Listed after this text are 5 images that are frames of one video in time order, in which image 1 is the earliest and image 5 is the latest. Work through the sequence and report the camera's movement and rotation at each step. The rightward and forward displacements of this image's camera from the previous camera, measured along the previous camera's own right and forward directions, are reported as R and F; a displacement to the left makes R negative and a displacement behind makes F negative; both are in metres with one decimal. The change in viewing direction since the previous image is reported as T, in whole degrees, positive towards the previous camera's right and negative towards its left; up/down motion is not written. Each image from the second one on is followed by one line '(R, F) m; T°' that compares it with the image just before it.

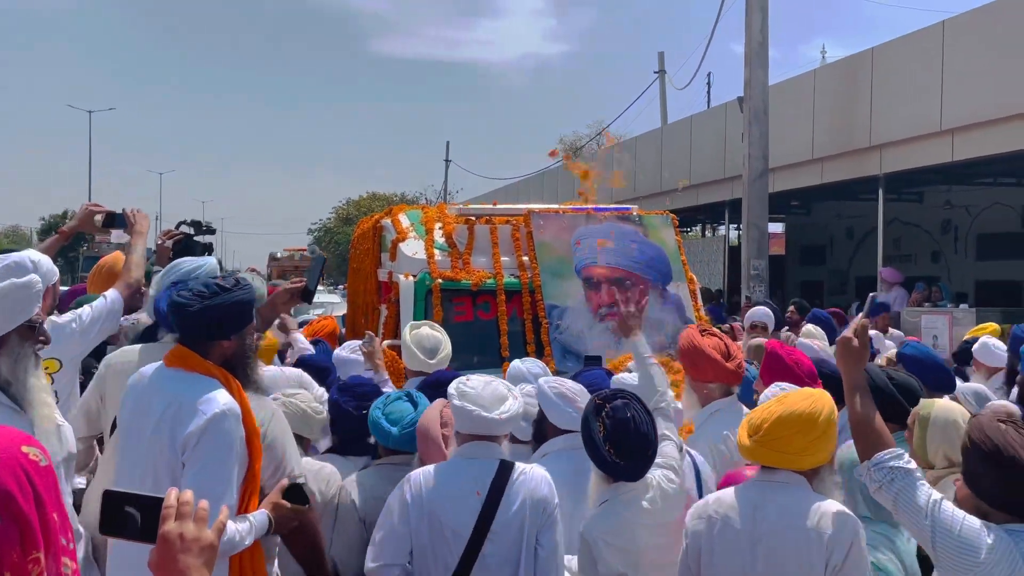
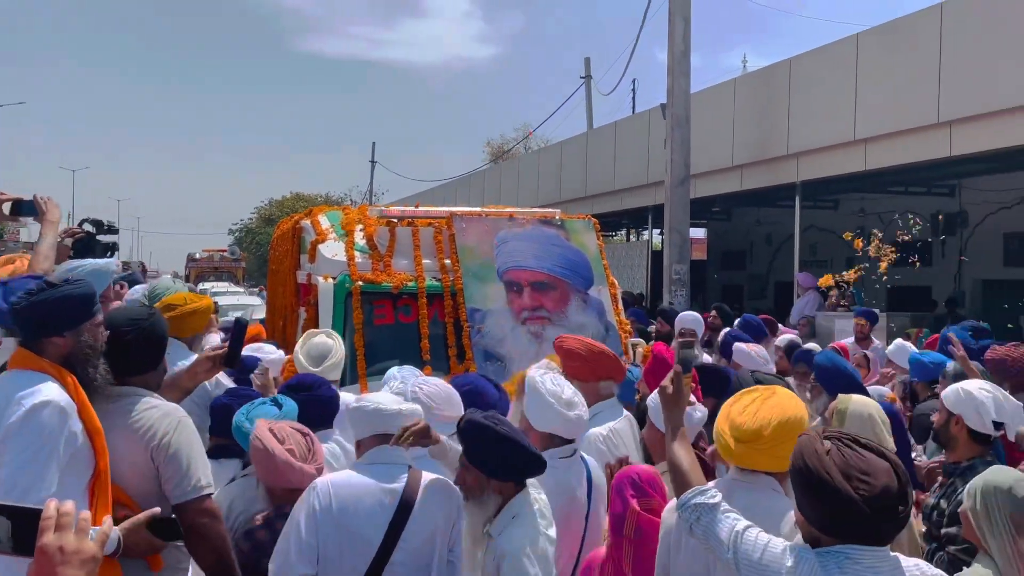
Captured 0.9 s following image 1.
(+0.1, 0.0) m; +4°
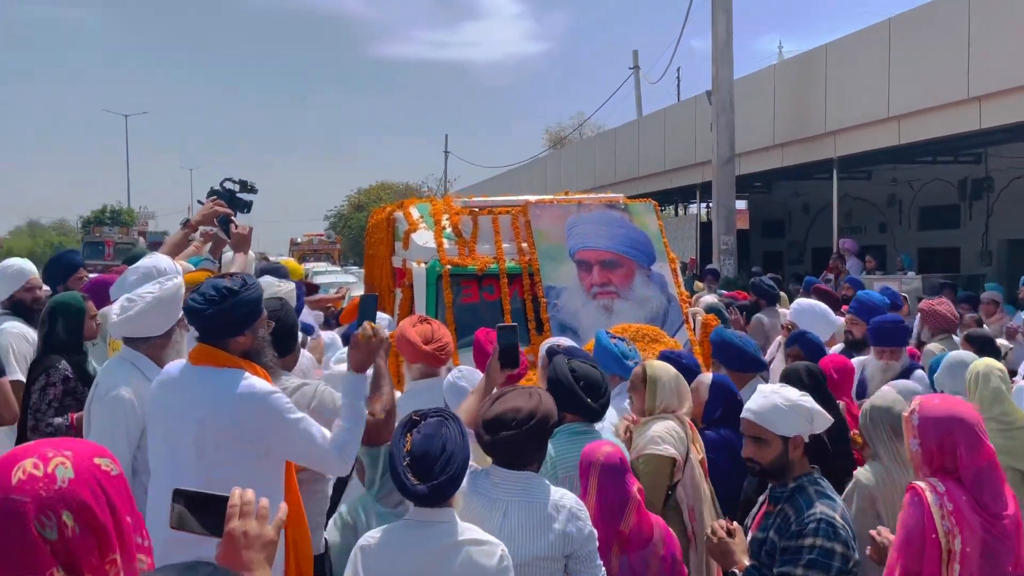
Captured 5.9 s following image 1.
(-0.3, -0.7) m; -2°
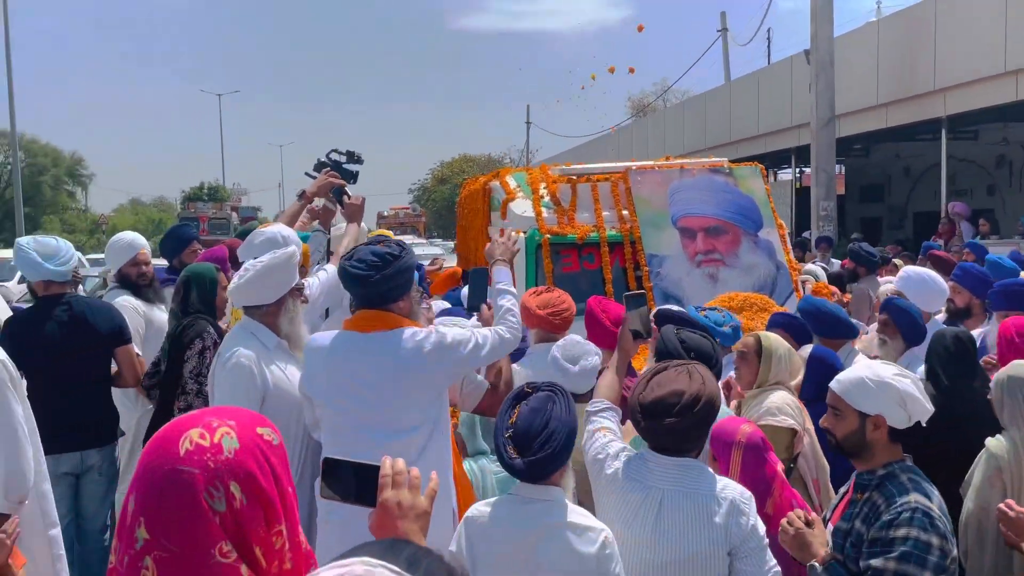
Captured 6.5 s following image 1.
(-0.4, +0.1) m; -3°
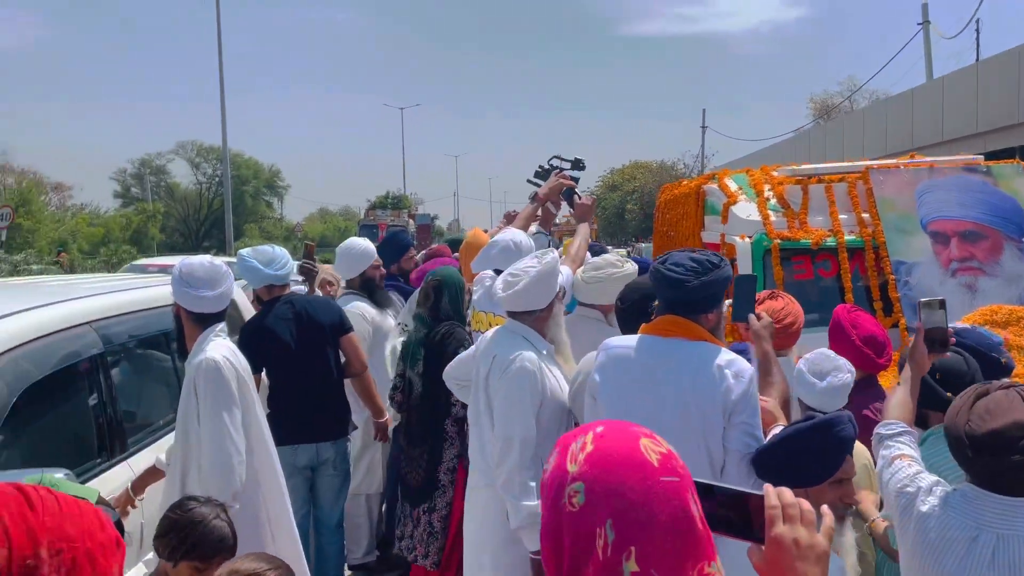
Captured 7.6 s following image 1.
(-1.1, +0.4) m; -4°
